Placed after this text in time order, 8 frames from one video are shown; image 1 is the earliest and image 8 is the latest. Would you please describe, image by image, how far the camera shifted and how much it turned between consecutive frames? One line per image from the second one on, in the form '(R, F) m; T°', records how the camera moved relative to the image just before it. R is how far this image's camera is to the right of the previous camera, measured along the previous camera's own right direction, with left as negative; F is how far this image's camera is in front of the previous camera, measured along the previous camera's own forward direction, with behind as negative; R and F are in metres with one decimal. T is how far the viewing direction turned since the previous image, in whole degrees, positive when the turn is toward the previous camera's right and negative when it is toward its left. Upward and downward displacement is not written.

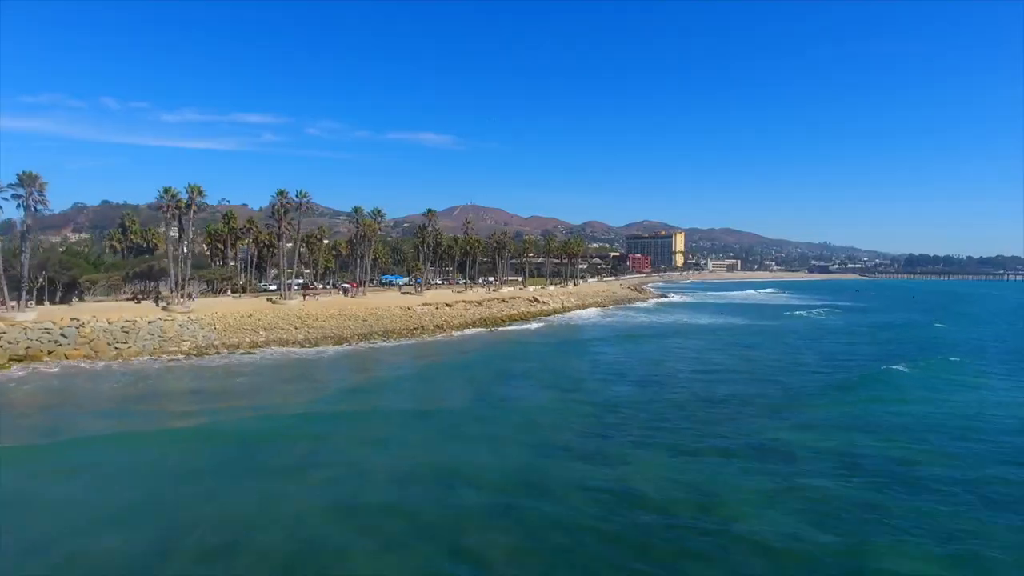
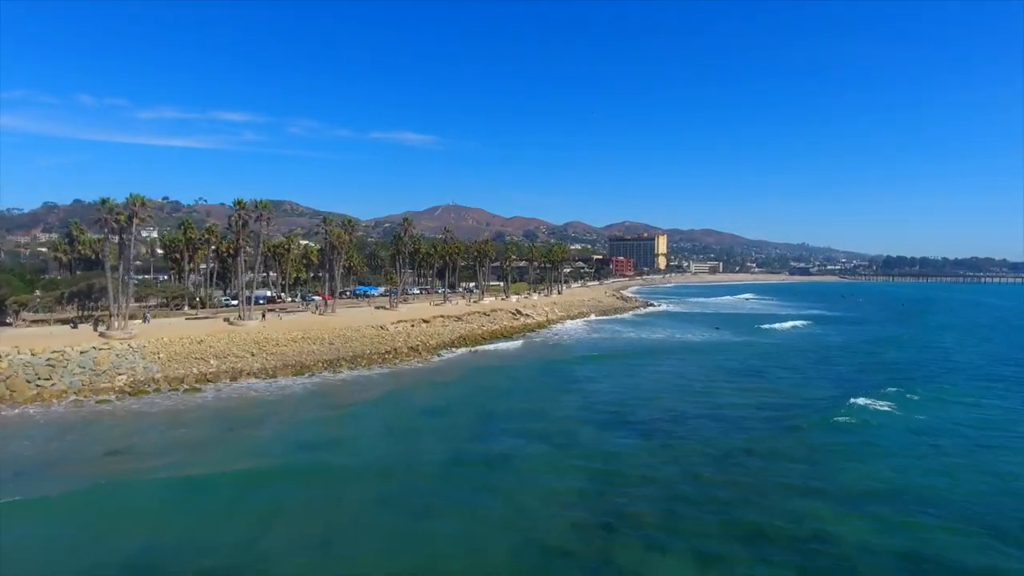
(0.0, +2.7) m; +2°
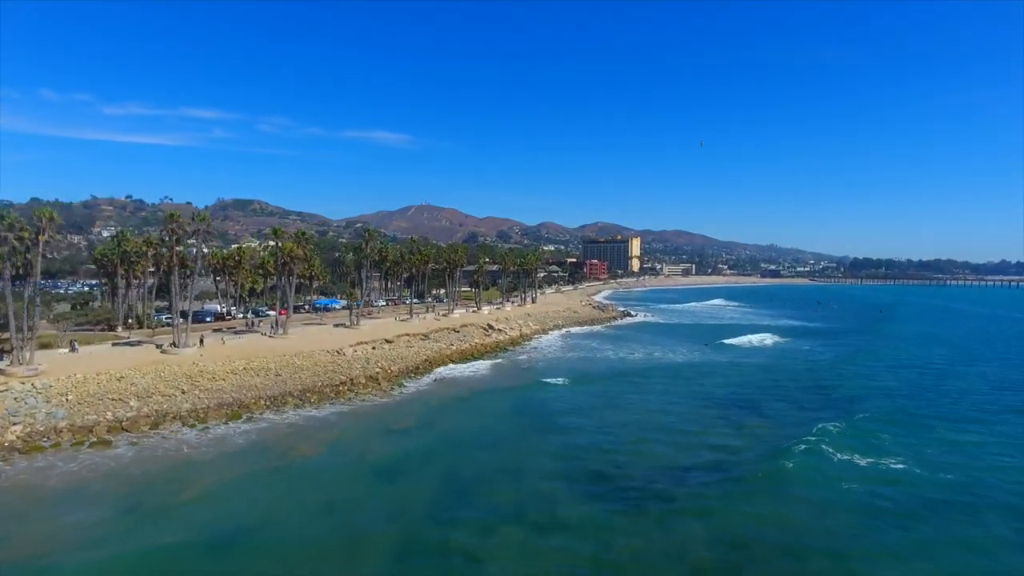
(+0.1, +2.9) m; +2°
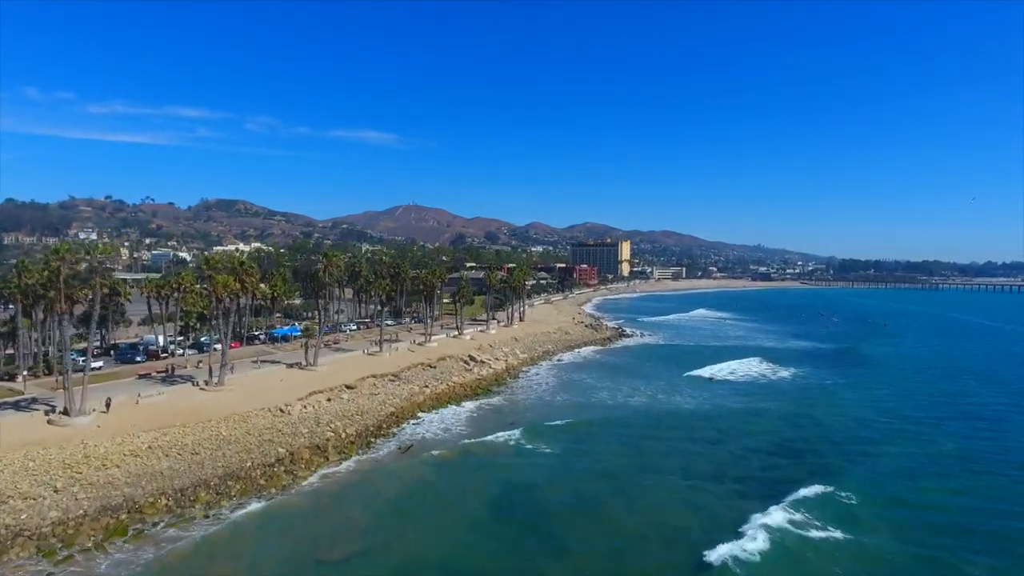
(+0.2, +5.2) m; +1°
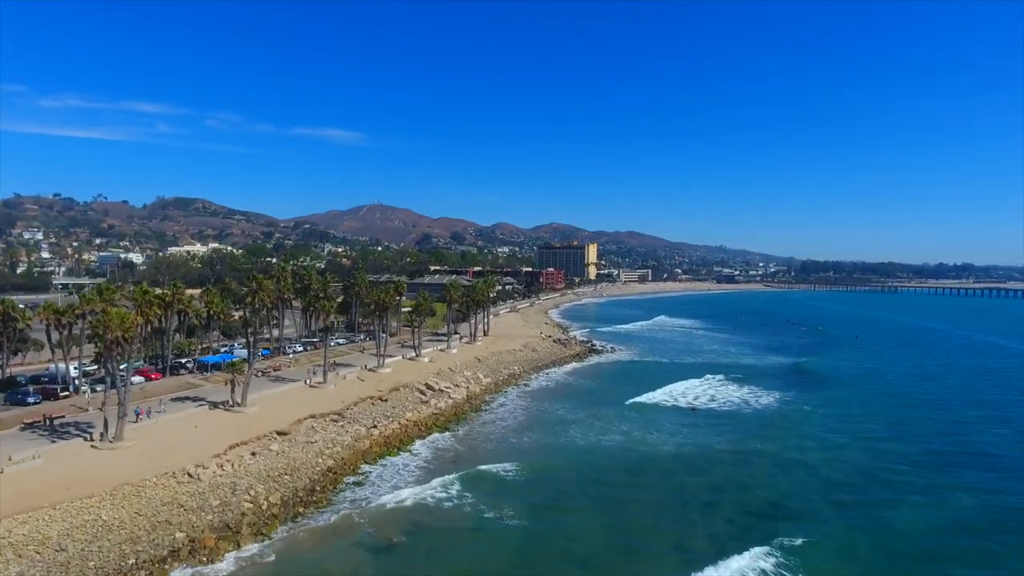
(+0.3, +3.8) m; +3°
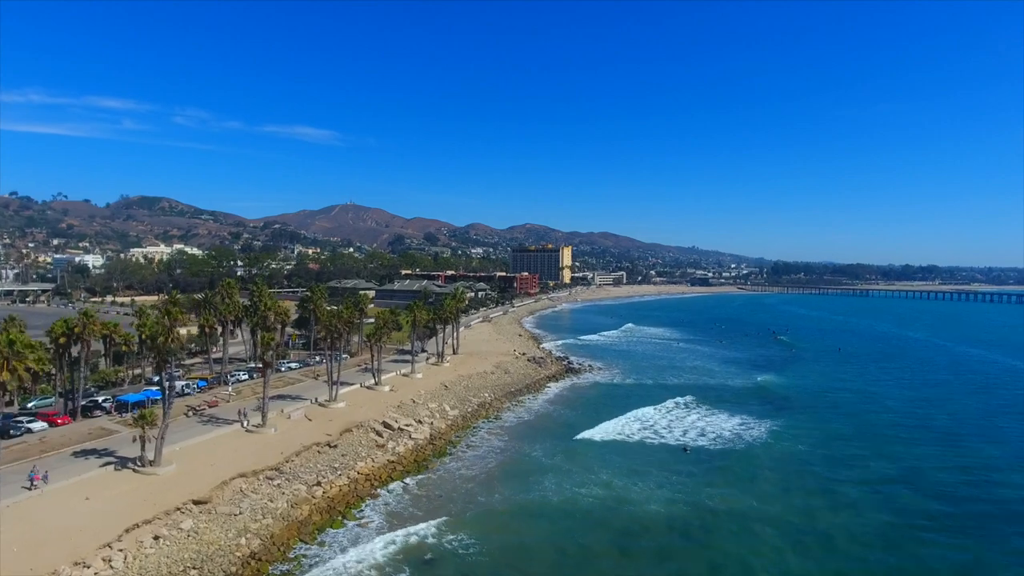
(+0.3, +4.0) m; +2°
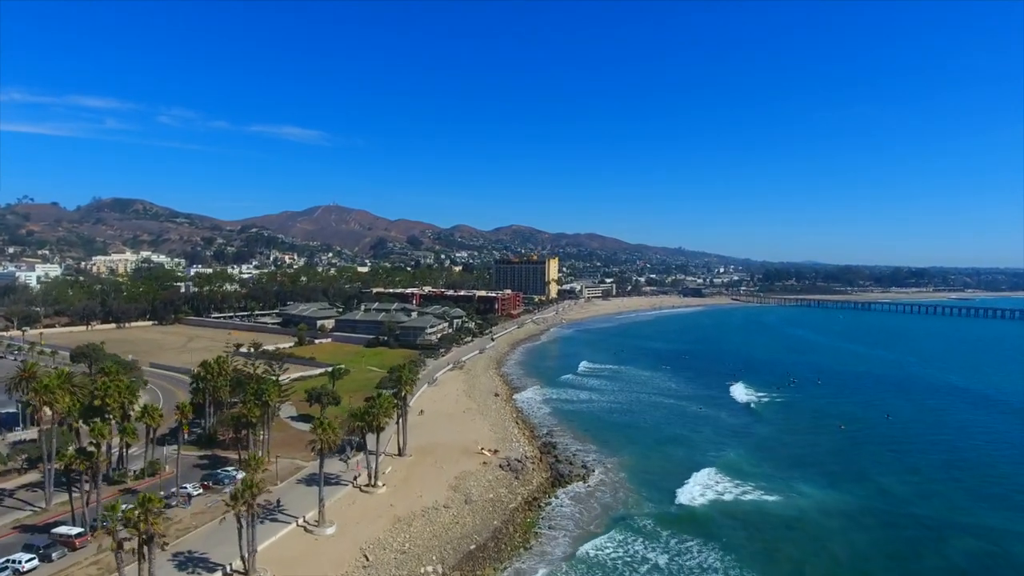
(+1.2, +15.0) m; +1°
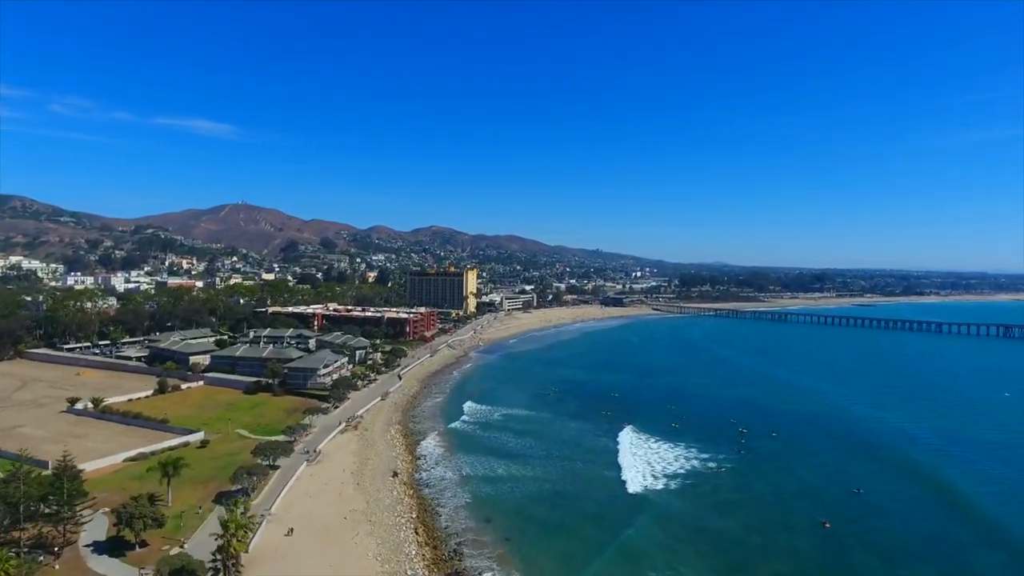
(+1.4, +12.5) m; +7°
